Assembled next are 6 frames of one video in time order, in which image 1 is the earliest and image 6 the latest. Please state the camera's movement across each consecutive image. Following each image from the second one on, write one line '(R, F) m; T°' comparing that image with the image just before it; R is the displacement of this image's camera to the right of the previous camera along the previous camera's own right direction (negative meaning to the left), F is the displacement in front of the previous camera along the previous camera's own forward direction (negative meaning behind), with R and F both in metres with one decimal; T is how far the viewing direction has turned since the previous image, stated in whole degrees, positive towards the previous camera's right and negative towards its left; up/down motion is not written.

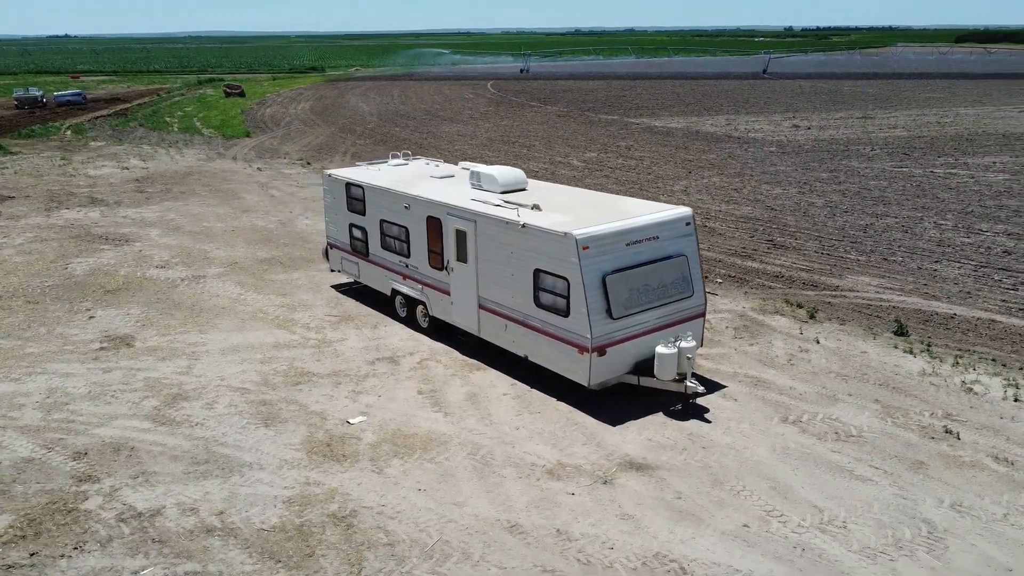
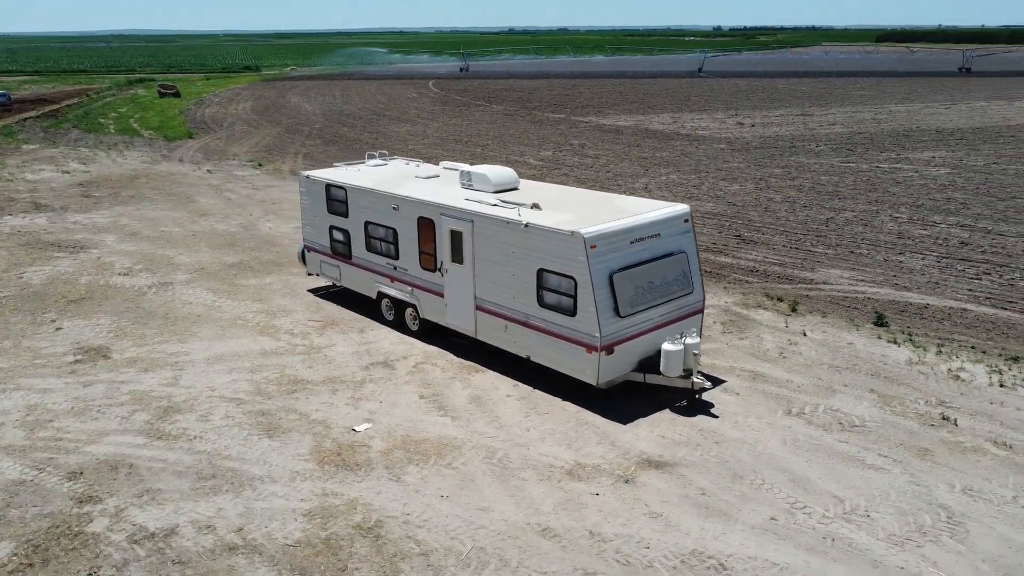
(-0.8, +0.1) m; +4°
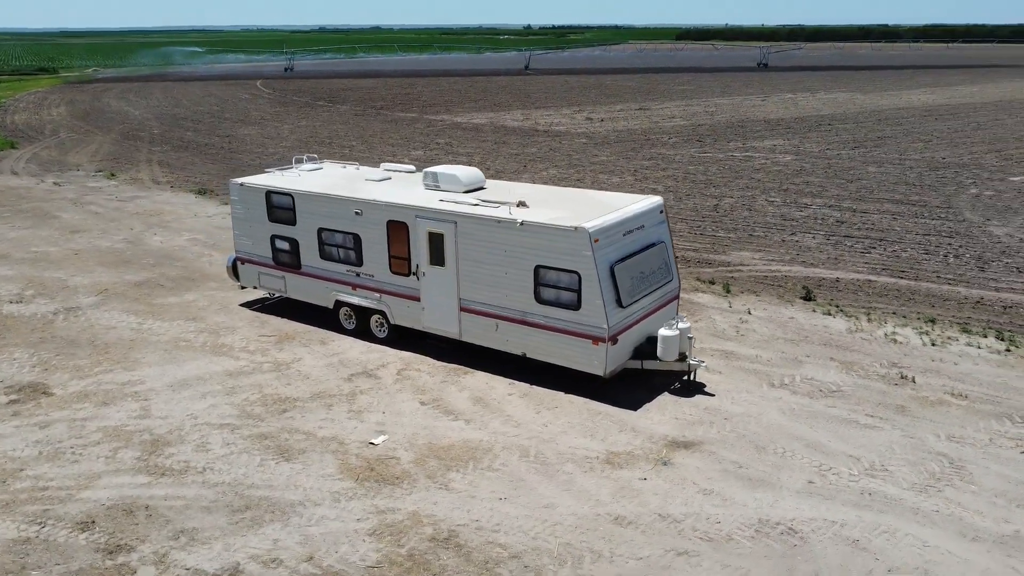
(-2.2, +0.2) m; +12°
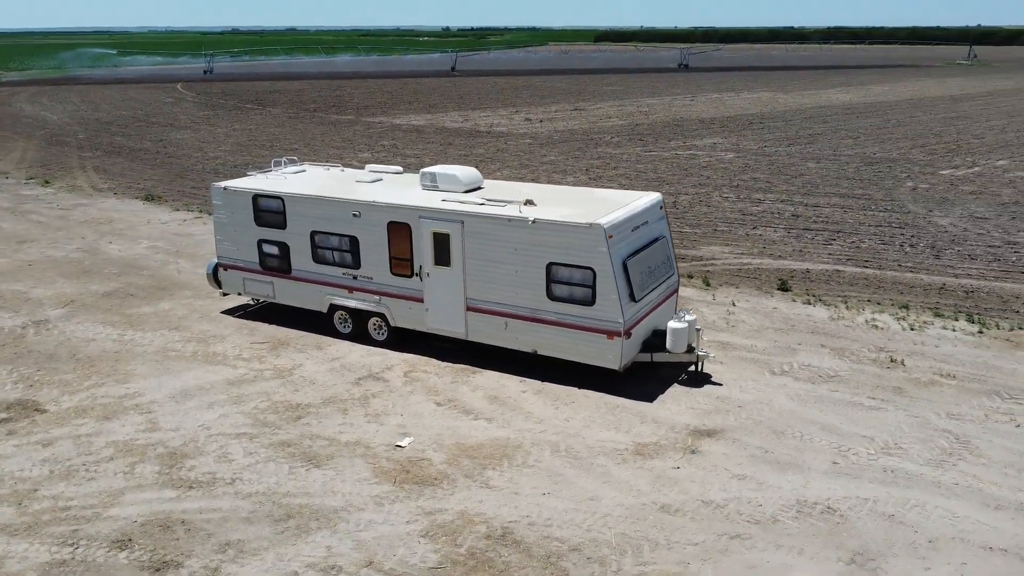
(-1.1, 0.0) m; +5°
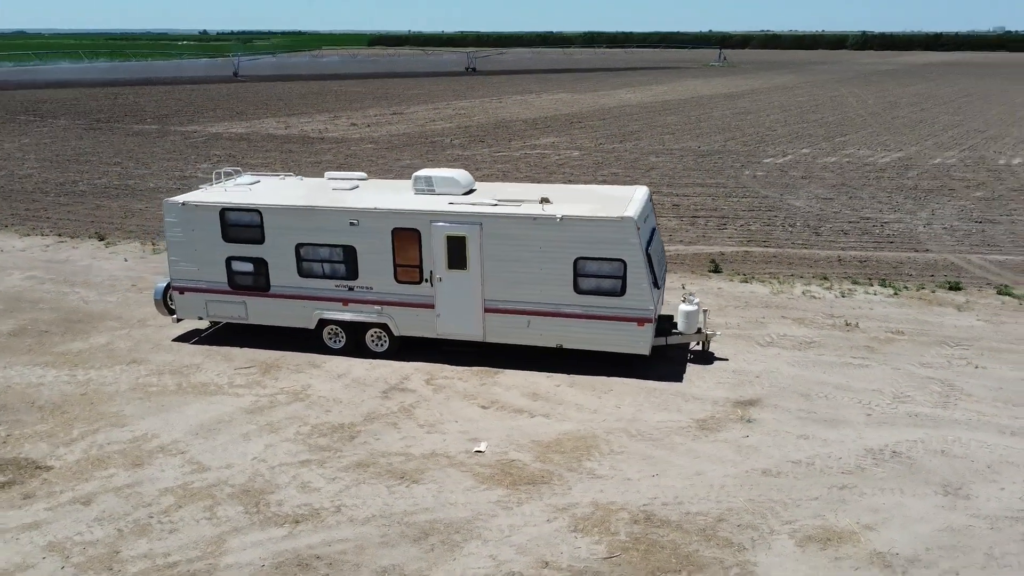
(-3.2, +0.3) m; +15°
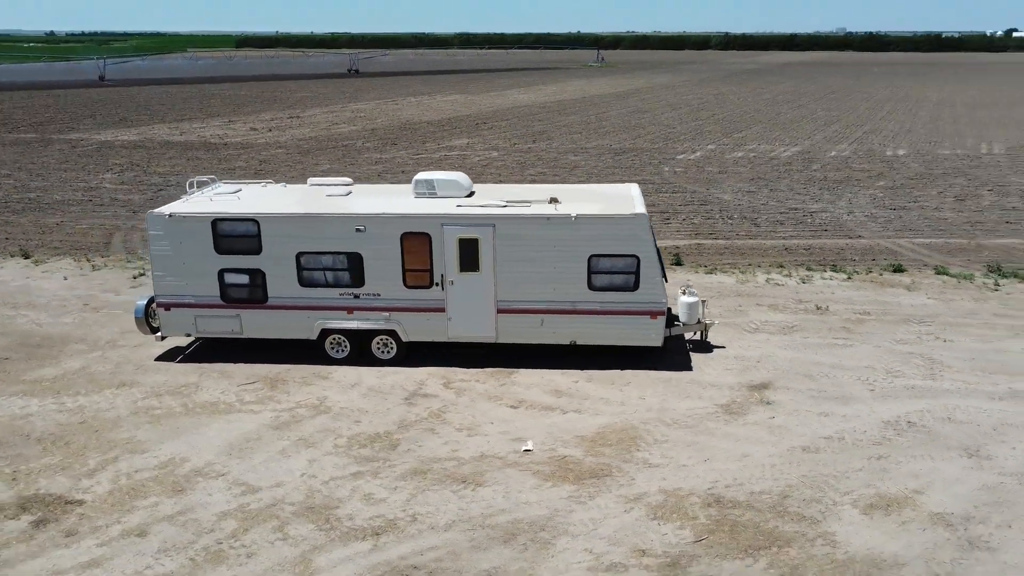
(-1.8, 0.0) m; +8°
